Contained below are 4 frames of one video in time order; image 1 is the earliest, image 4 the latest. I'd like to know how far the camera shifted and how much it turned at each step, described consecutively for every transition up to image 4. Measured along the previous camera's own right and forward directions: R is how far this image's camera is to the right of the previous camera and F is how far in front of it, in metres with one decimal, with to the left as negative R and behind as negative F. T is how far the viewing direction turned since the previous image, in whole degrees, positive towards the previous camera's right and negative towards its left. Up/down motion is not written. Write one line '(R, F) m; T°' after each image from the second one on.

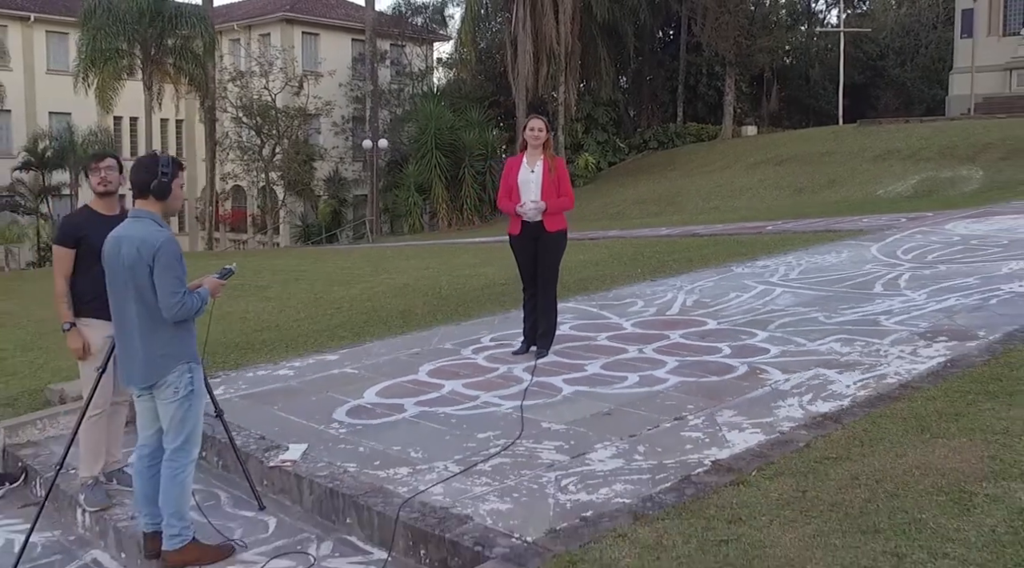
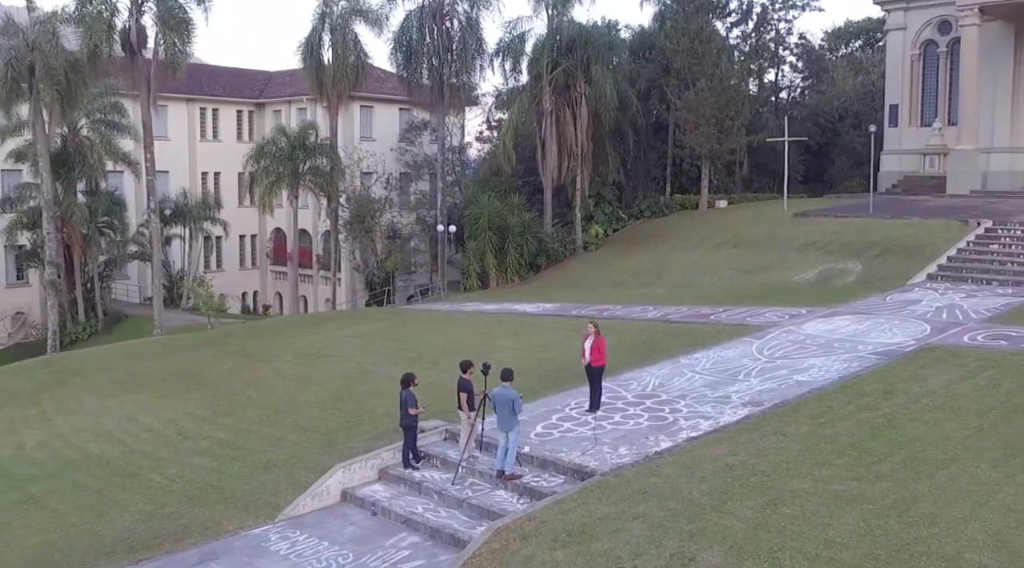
(-1.1, -8.4) m; 0°
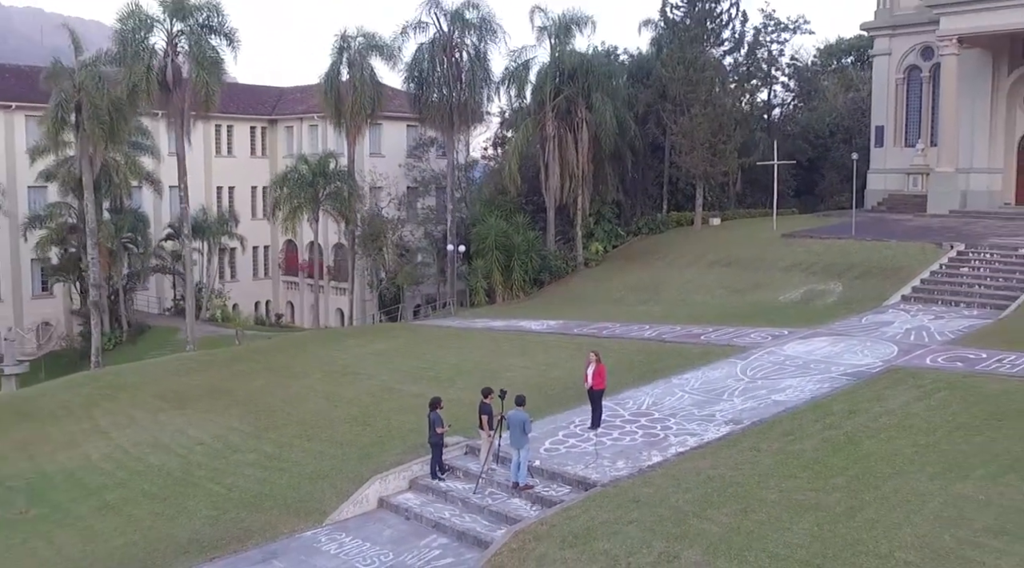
(-0.2, -2.0) m; 0°
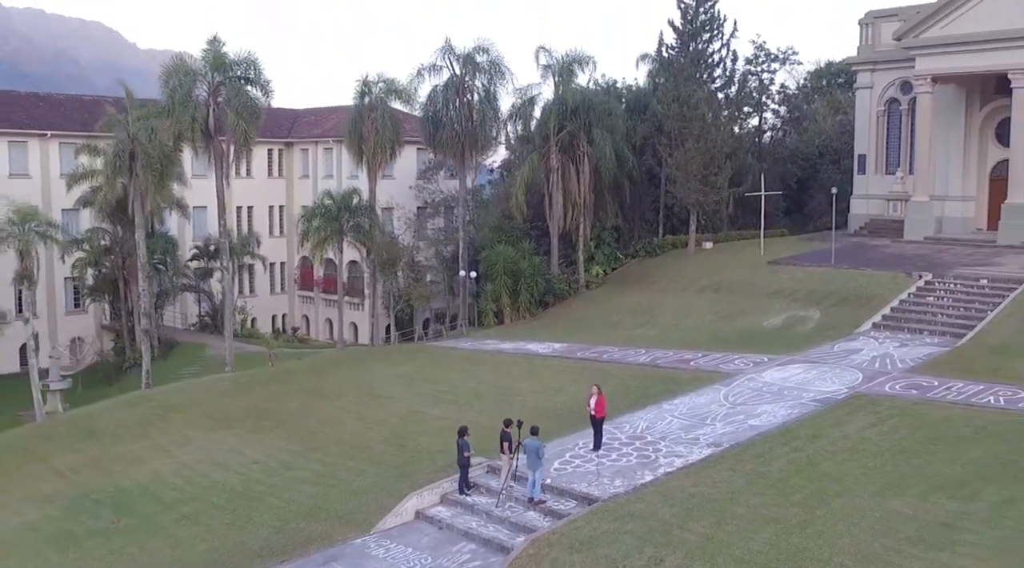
(-0.3, -2.7) m; 0°
